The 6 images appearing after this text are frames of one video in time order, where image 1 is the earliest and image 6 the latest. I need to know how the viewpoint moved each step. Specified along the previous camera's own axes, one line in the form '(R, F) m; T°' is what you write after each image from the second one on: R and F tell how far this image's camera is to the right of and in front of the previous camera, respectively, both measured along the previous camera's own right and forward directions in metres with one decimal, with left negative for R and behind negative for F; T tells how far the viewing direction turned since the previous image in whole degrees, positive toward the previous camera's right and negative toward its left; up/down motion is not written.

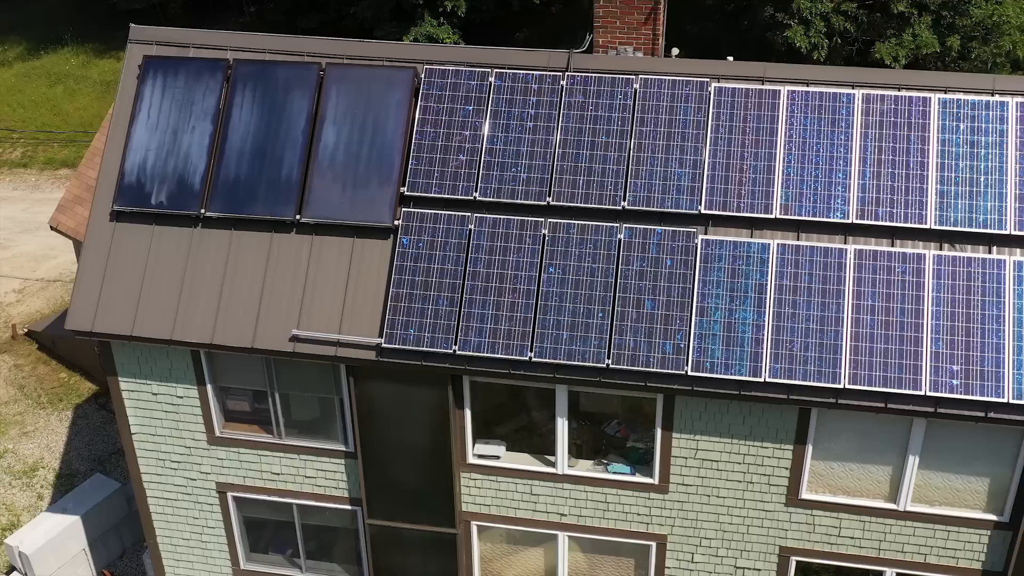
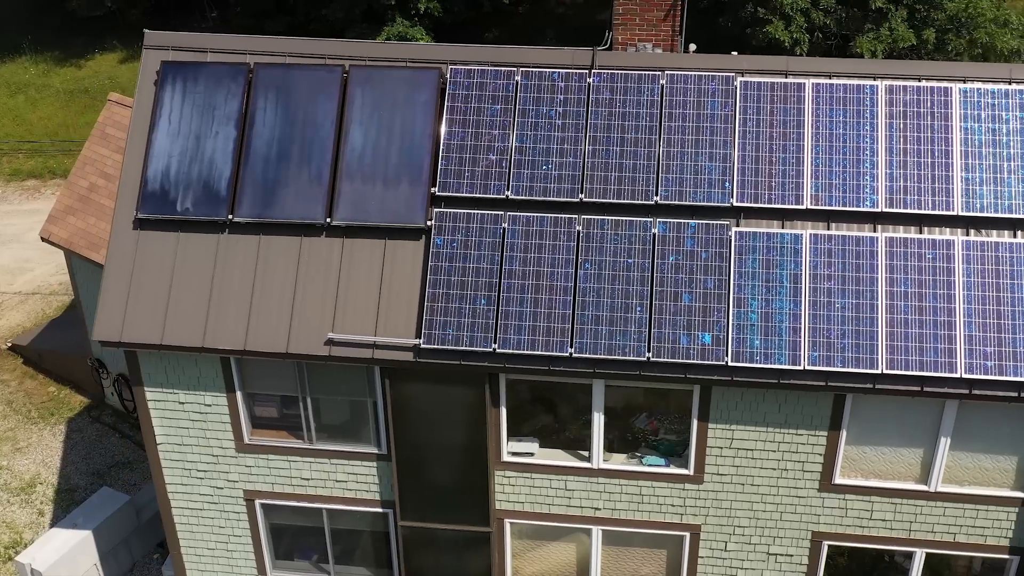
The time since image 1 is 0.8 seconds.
(-0.8, 0.0) m; +2°
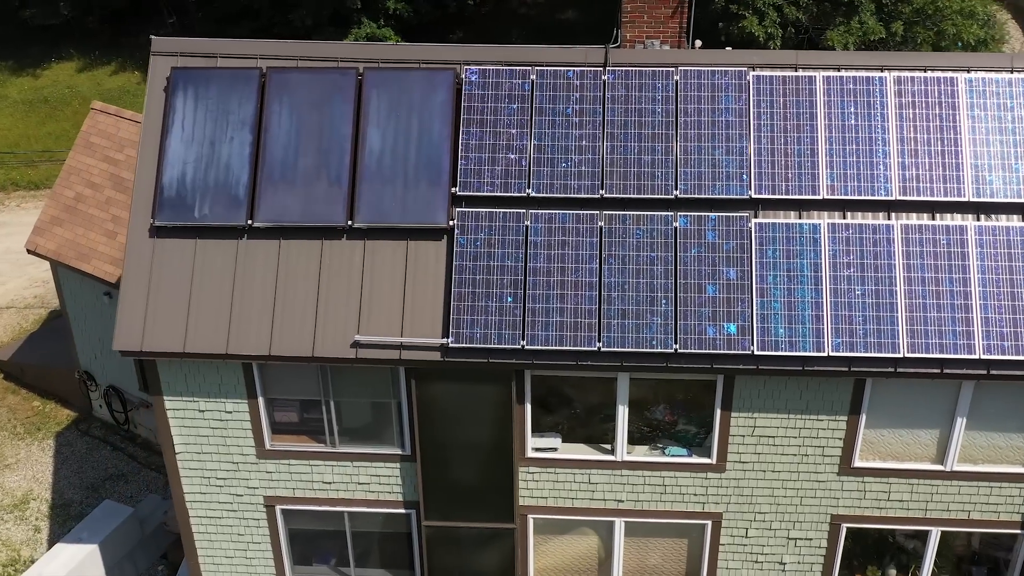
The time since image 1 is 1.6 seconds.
(-0.7, -0.1) m; +2°
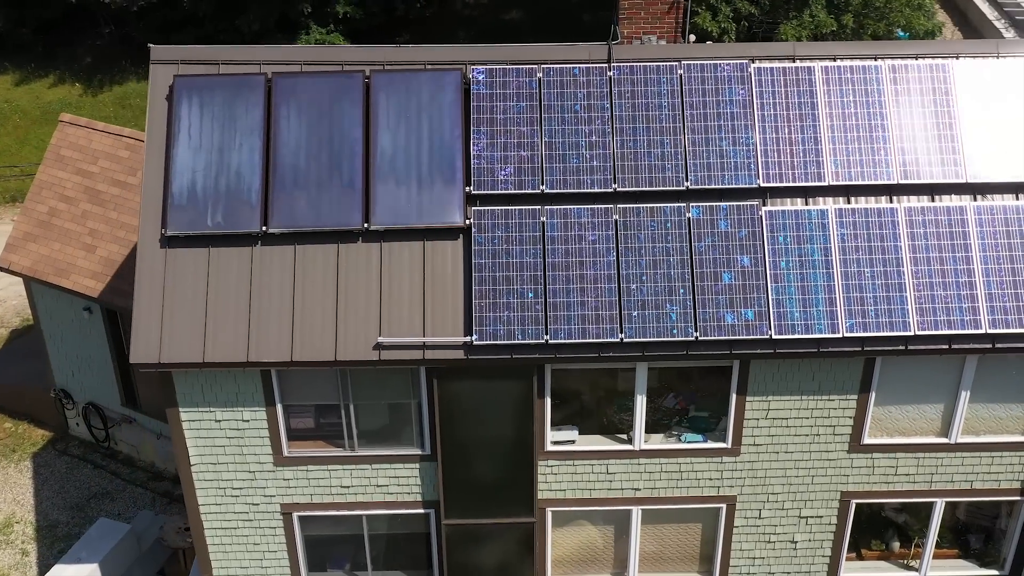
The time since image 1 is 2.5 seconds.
(-0.8, -0.1) m; +3°
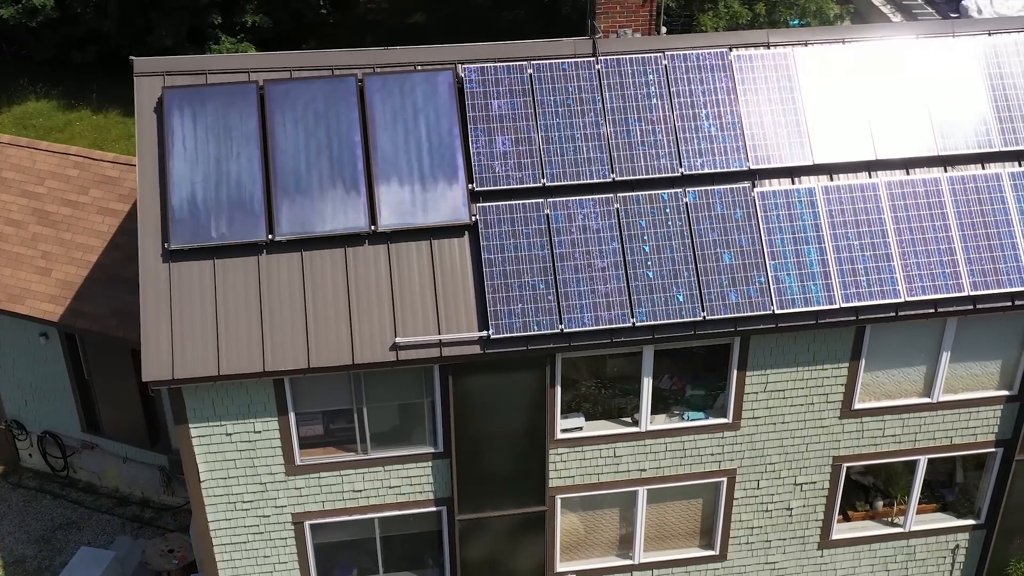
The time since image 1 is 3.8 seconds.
(-1.1, -0.2) m; +5°
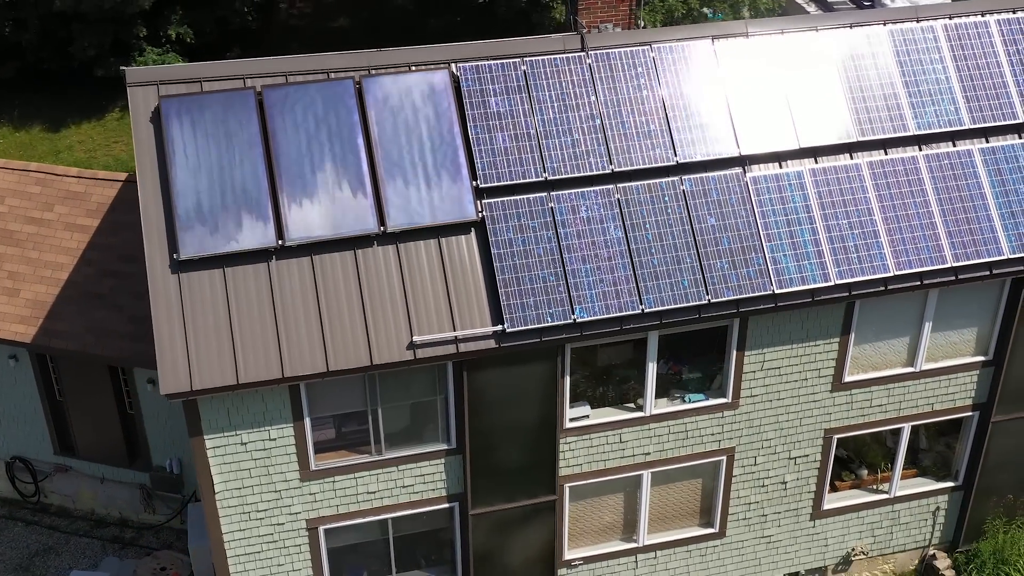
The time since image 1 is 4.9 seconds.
(-0.9, -0.2) m; +4°
